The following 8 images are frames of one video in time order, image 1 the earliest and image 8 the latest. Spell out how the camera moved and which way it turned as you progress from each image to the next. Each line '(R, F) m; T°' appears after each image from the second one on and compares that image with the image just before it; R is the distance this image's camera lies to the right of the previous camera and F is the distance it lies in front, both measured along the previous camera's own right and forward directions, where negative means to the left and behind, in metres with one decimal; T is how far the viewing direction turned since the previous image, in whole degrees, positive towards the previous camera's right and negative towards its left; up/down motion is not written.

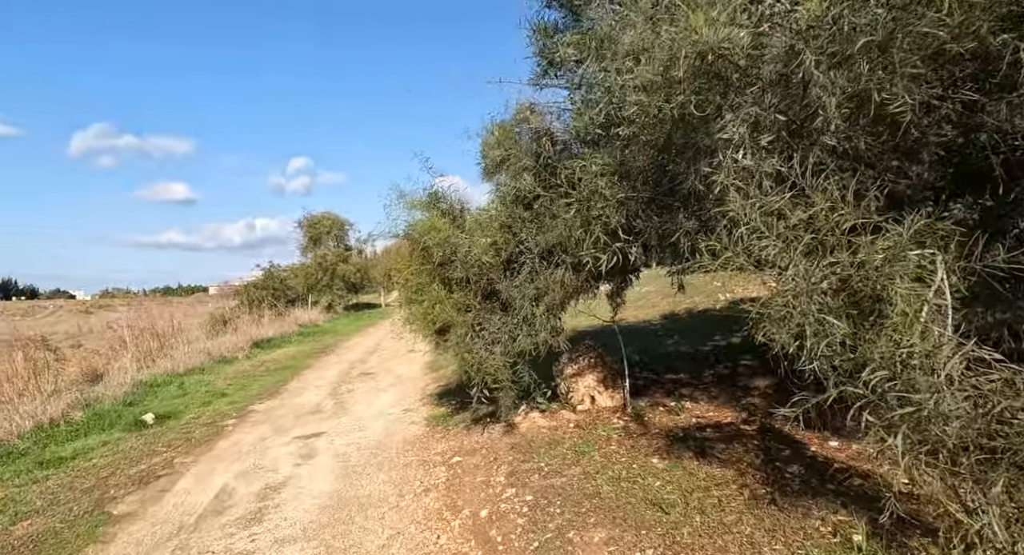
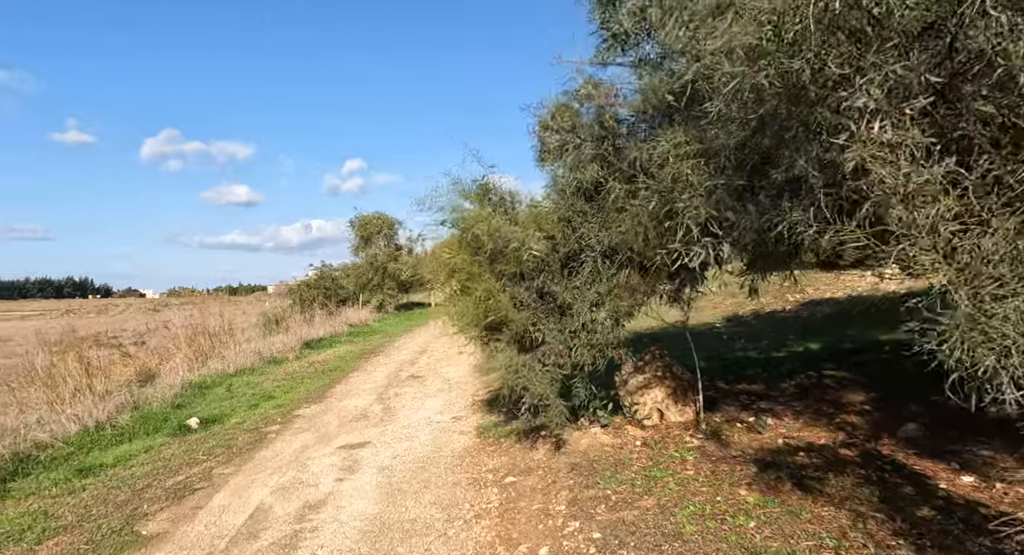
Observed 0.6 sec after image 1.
(-0.1, +0.7) m; -5°
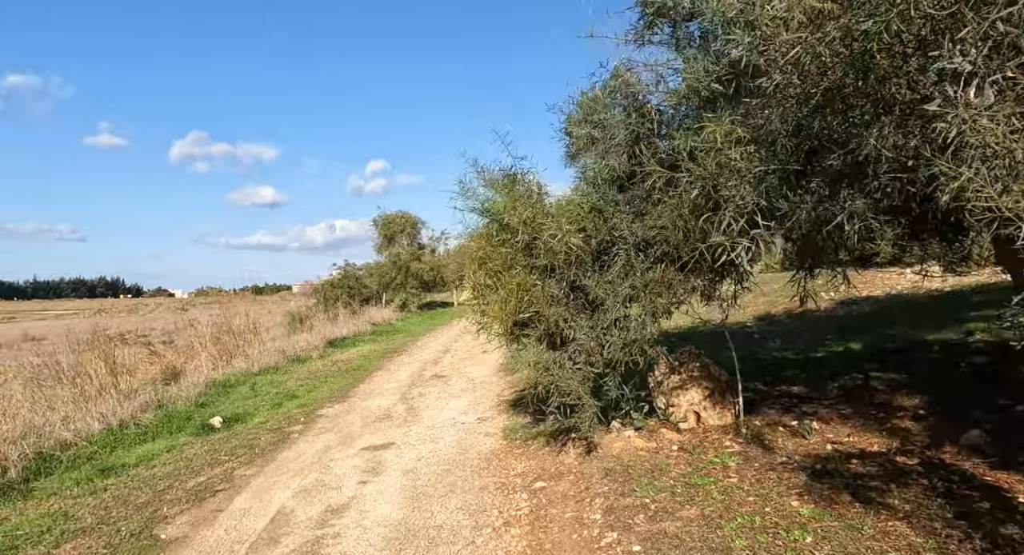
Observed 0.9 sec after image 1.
(-0.1, +0.3) m; -2°
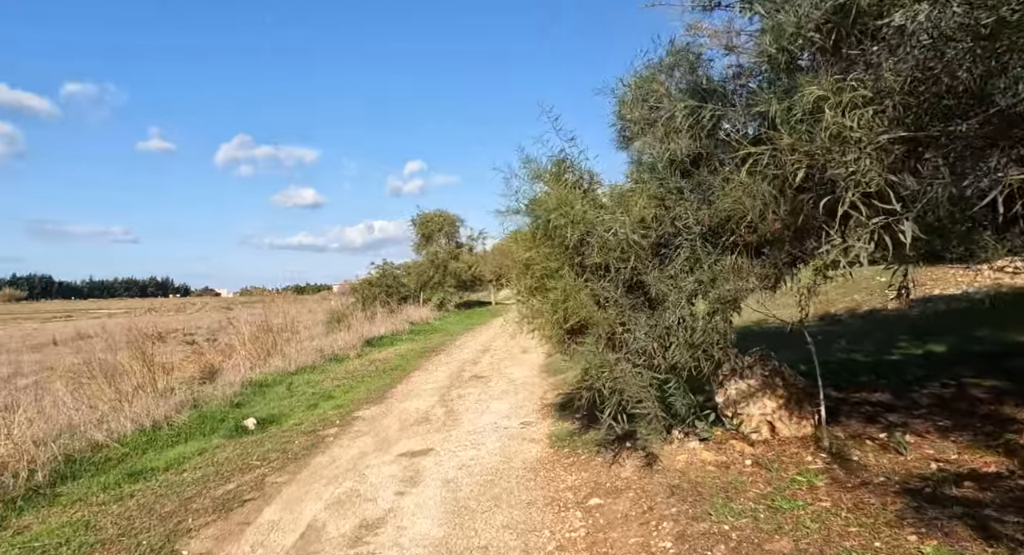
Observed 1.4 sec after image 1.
(-0.1, +0.6) m; -3°
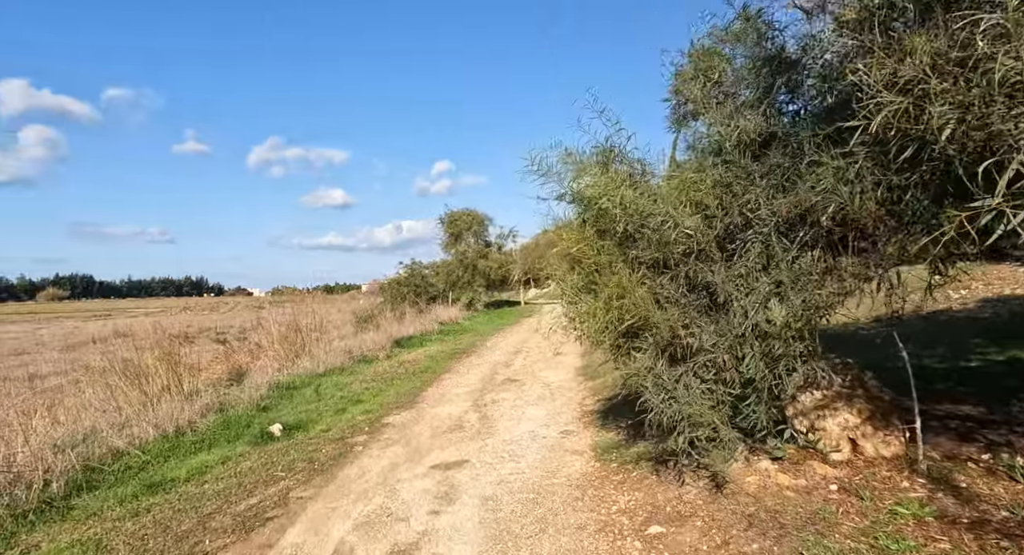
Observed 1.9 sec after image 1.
(-0.2, +0.6) m; -3°
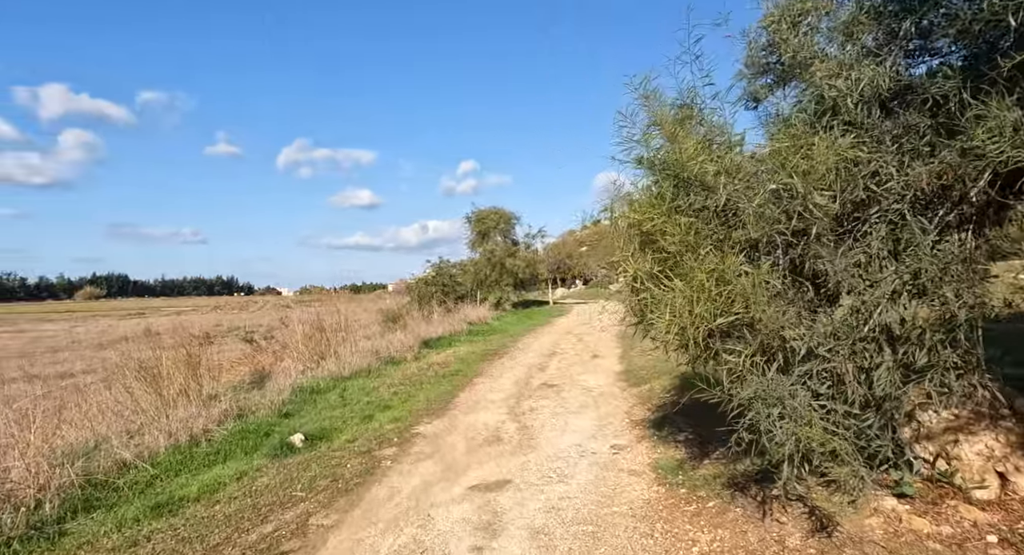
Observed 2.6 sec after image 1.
(-0.2, +0.9) m; -2°
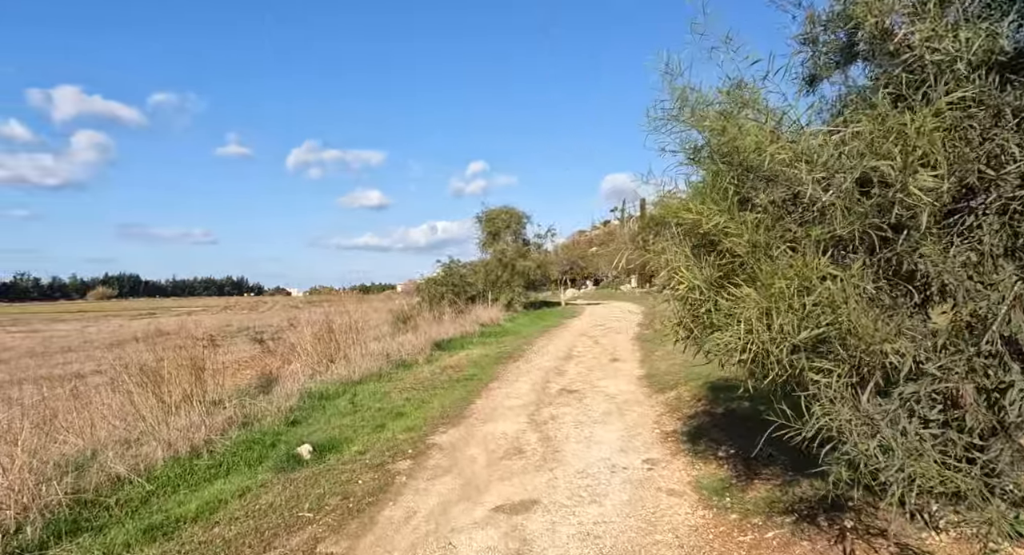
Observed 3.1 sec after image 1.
(-0.2, +0.6) m; -1°
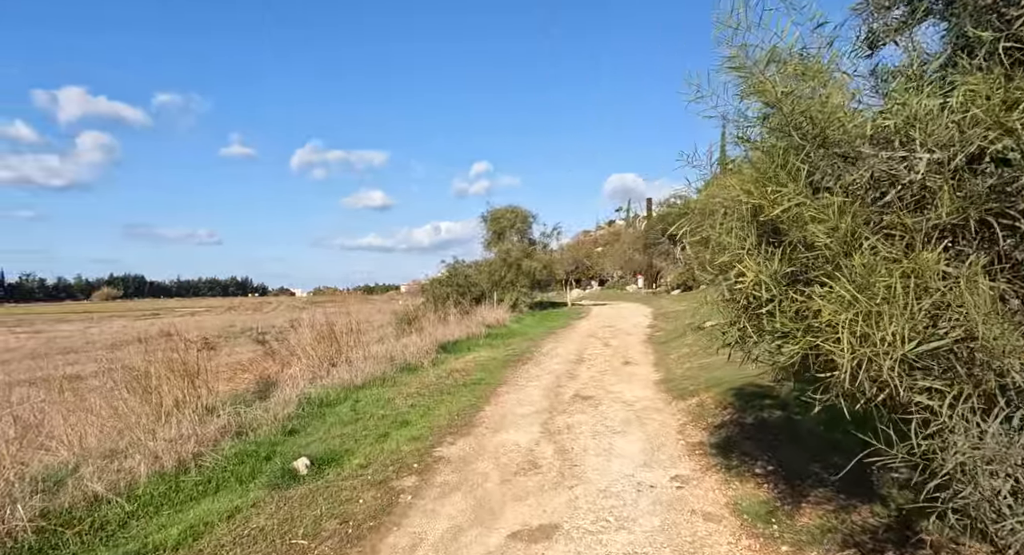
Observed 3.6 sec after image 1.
(-0.1, +0.6) m; 0°
